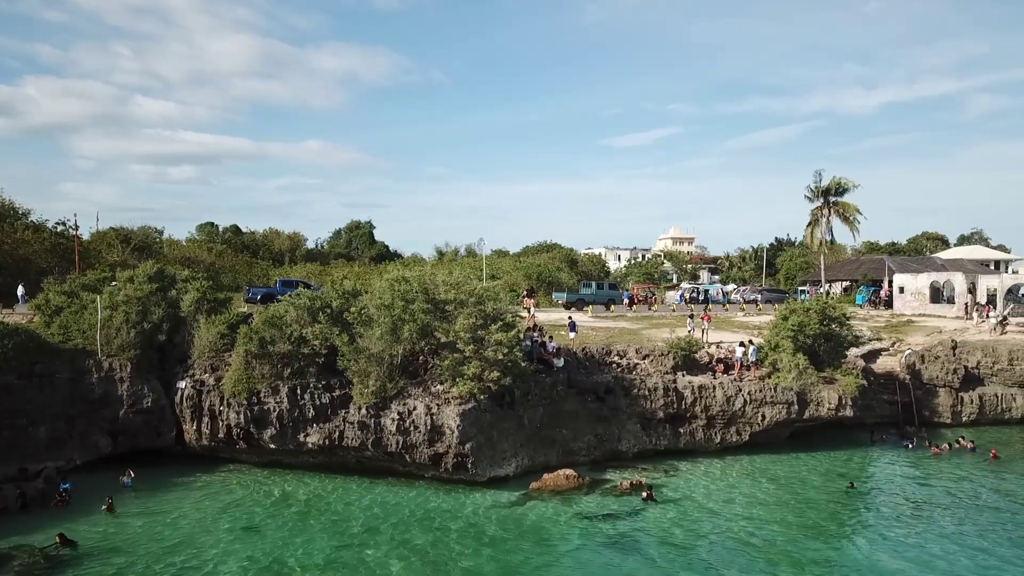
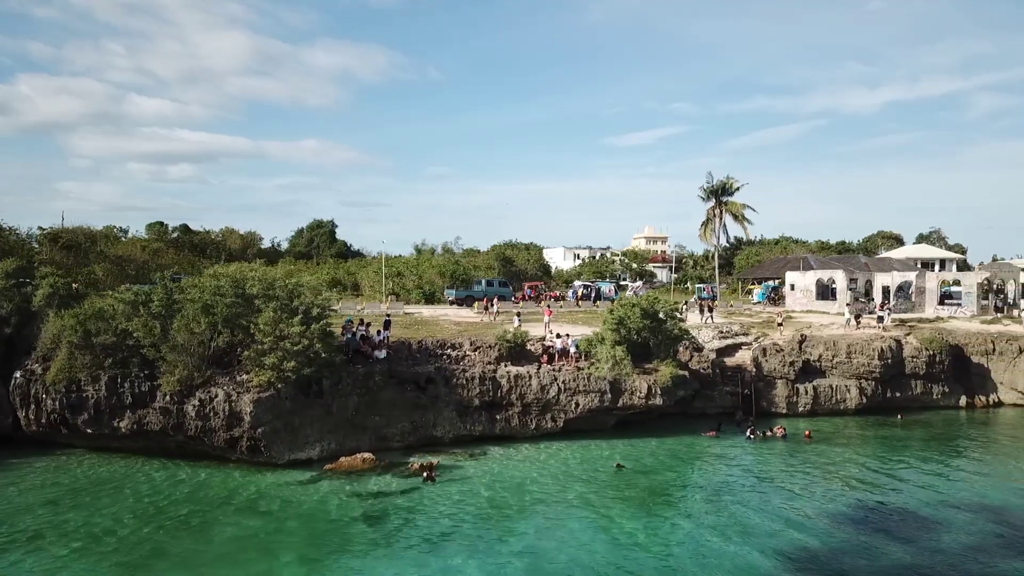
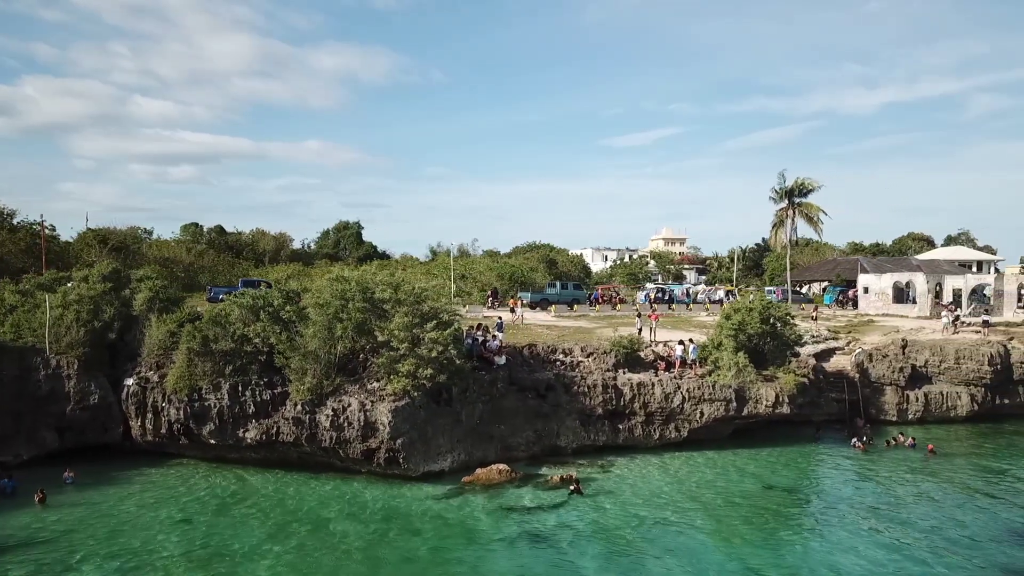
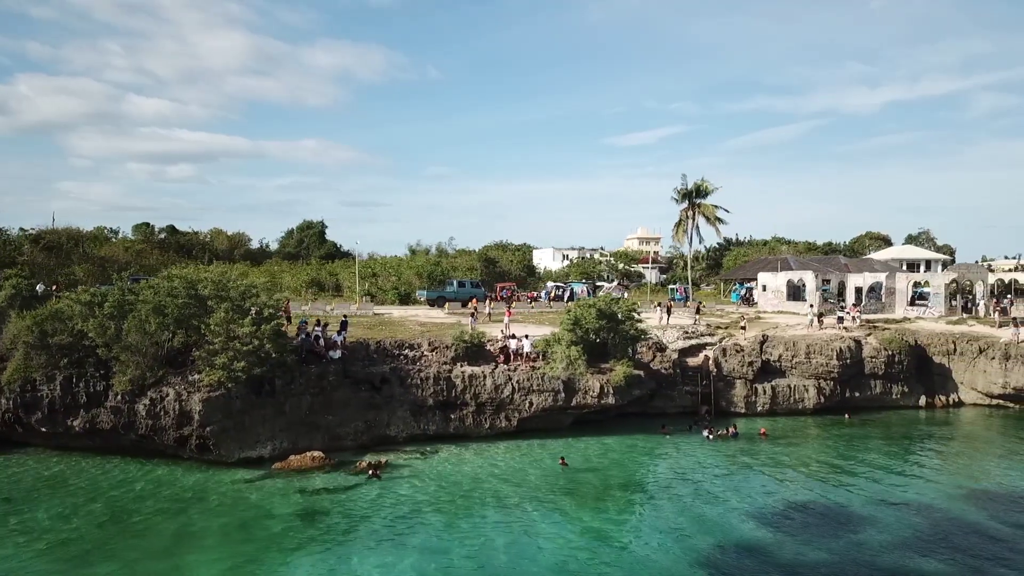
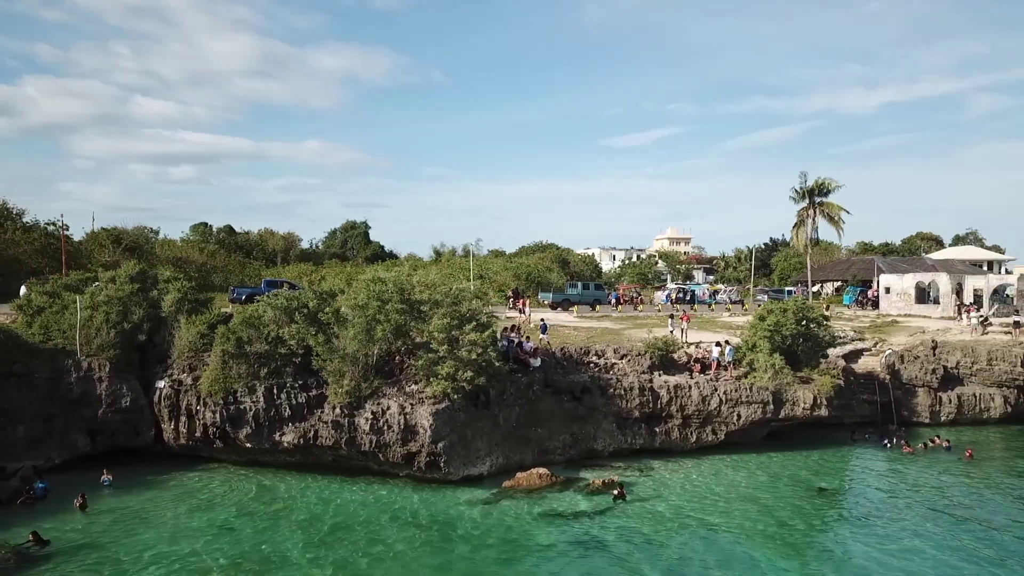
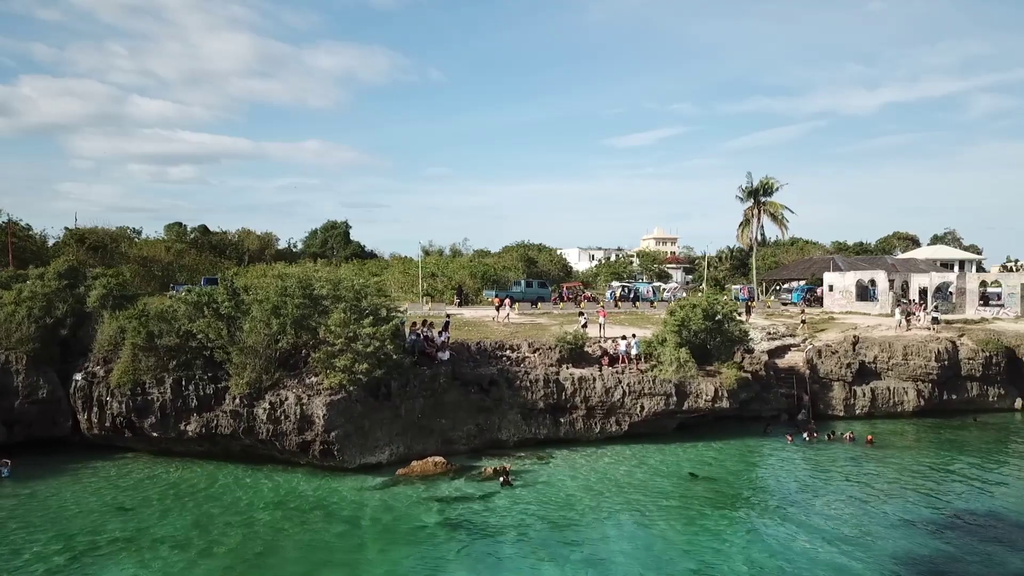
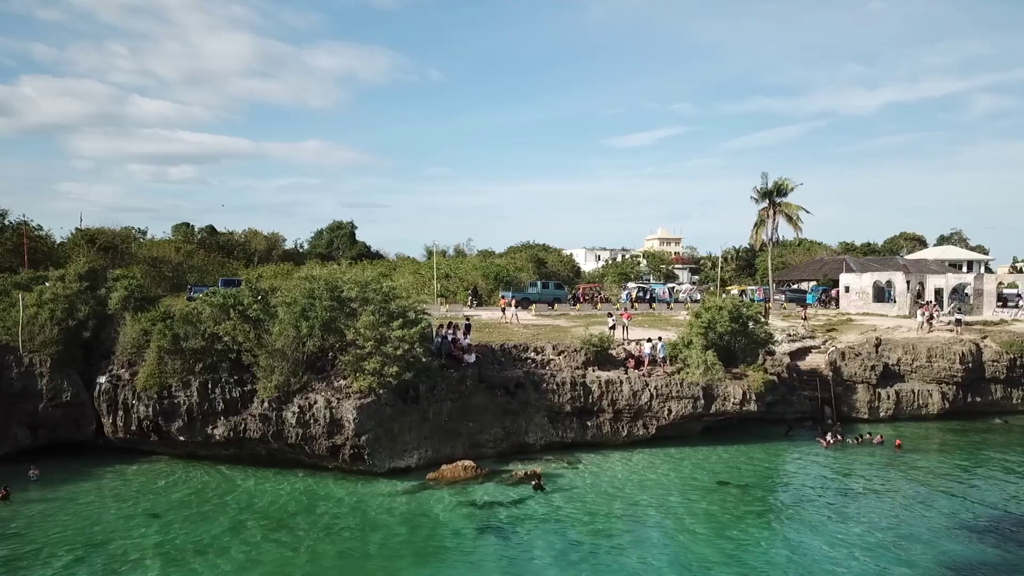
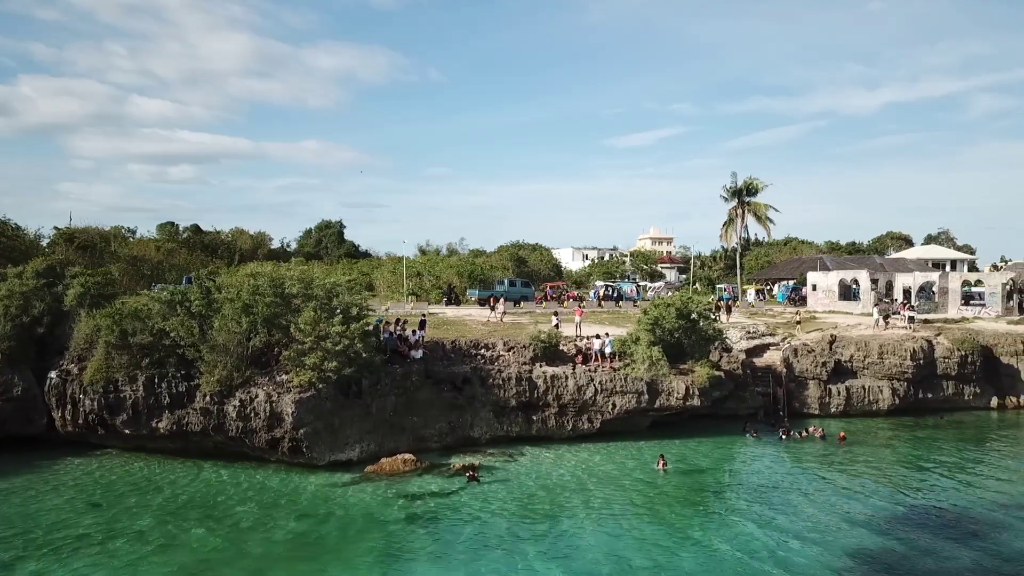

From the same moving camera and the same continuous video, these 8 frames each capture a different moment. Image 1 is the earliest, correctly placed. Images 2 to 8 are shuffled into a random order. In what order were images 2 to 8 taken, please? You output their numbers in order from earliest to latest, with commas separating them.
5, 3, 7, 6, 8, 2, 4
